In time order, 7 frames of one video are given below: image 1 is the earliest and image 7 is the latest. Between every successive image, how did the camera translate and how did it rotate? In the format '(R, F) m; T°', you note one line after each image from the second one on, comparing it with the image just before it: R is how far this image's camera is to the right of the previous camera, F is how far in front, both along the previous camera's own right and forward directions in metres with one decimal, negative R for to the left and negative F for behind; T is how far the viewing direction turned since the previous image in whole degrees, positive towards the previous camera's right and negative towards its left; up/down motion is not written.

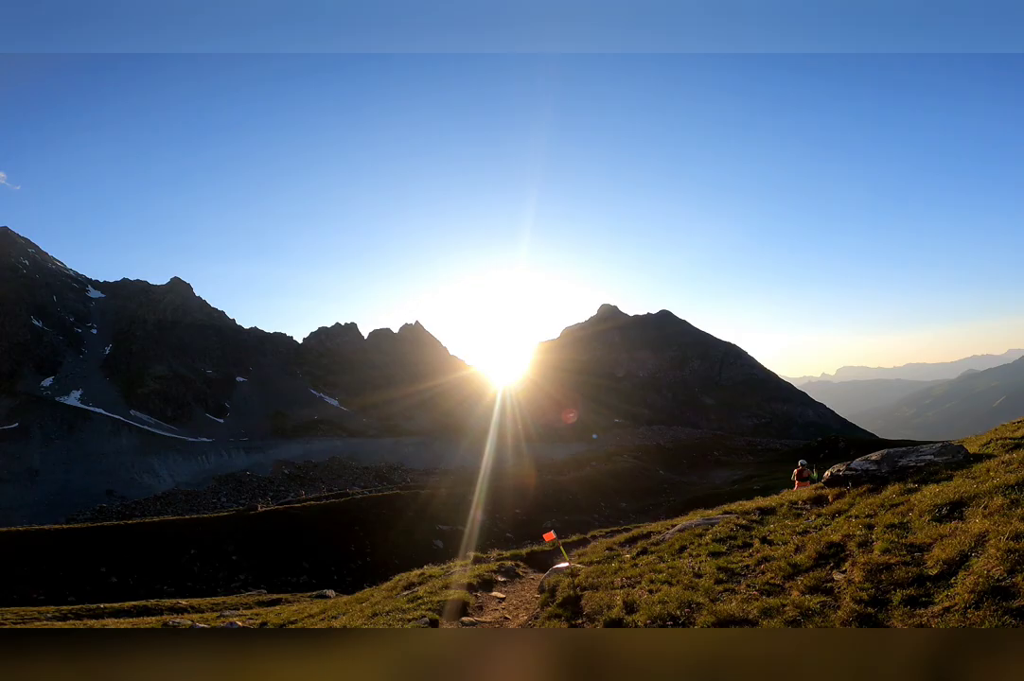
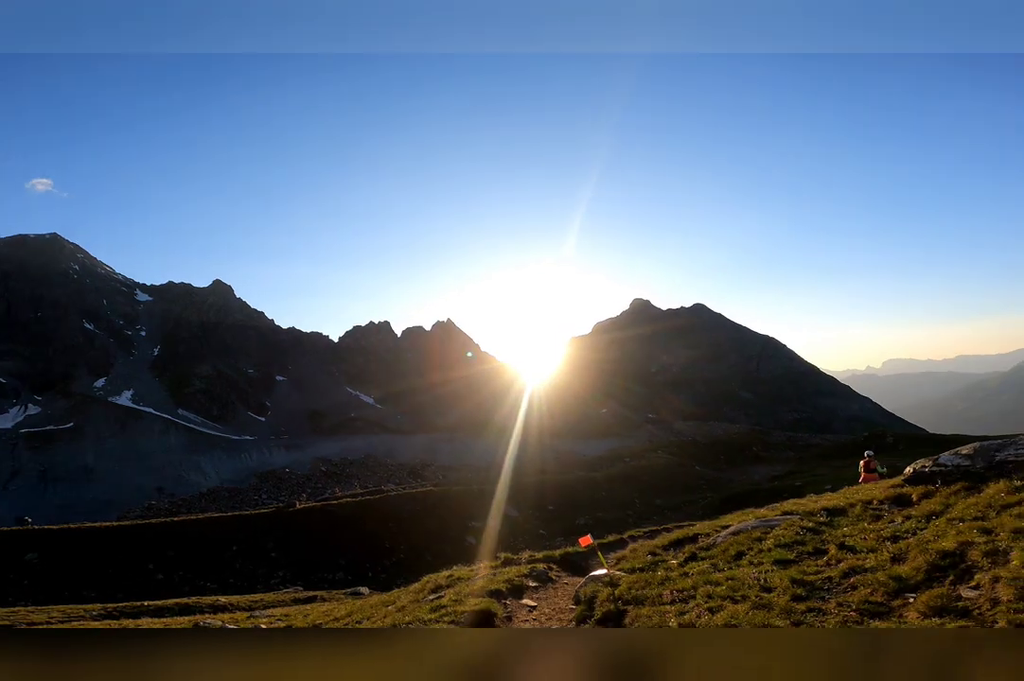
(+0.2, -0.1) m; -3°
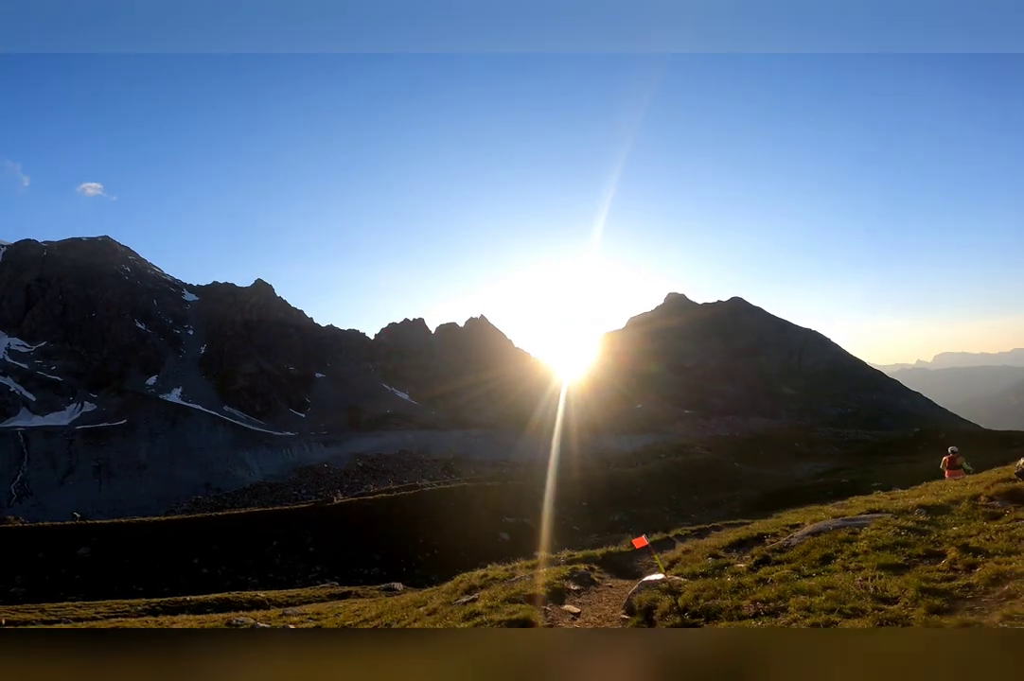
(+0.2, 0.0) m; -3°
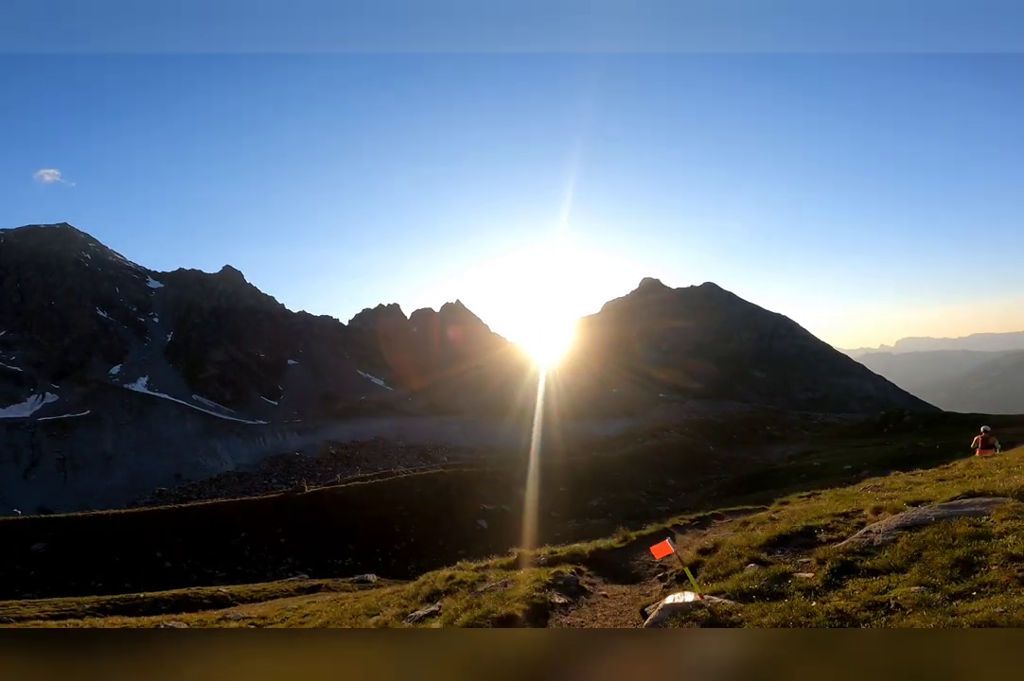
(0.0, +0.7) m; +2°
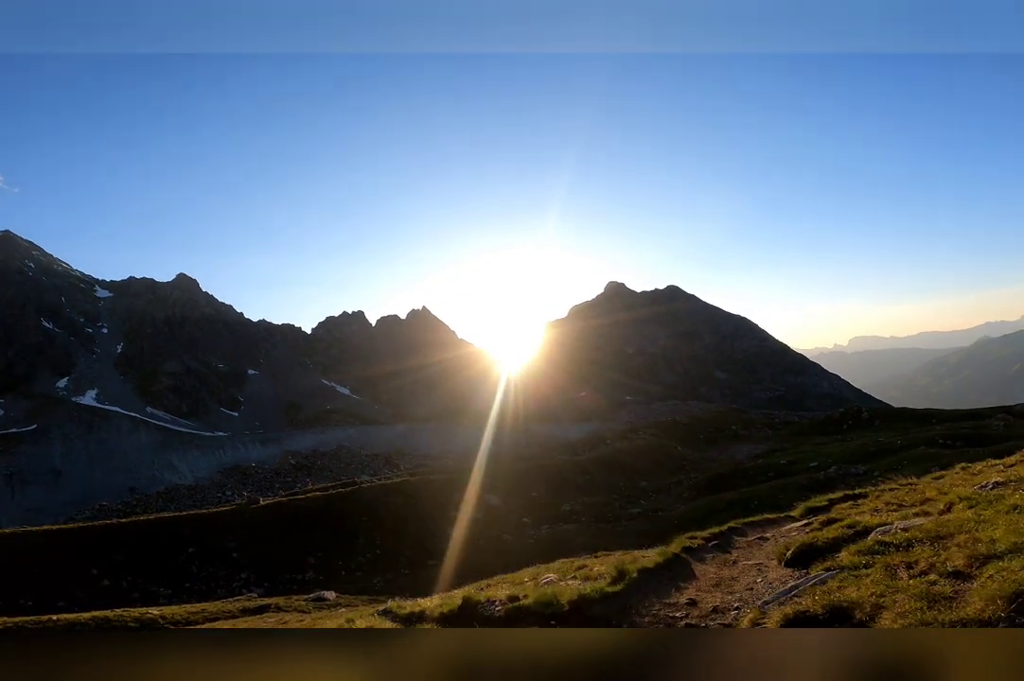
(0.0, +1.2) m; +3°
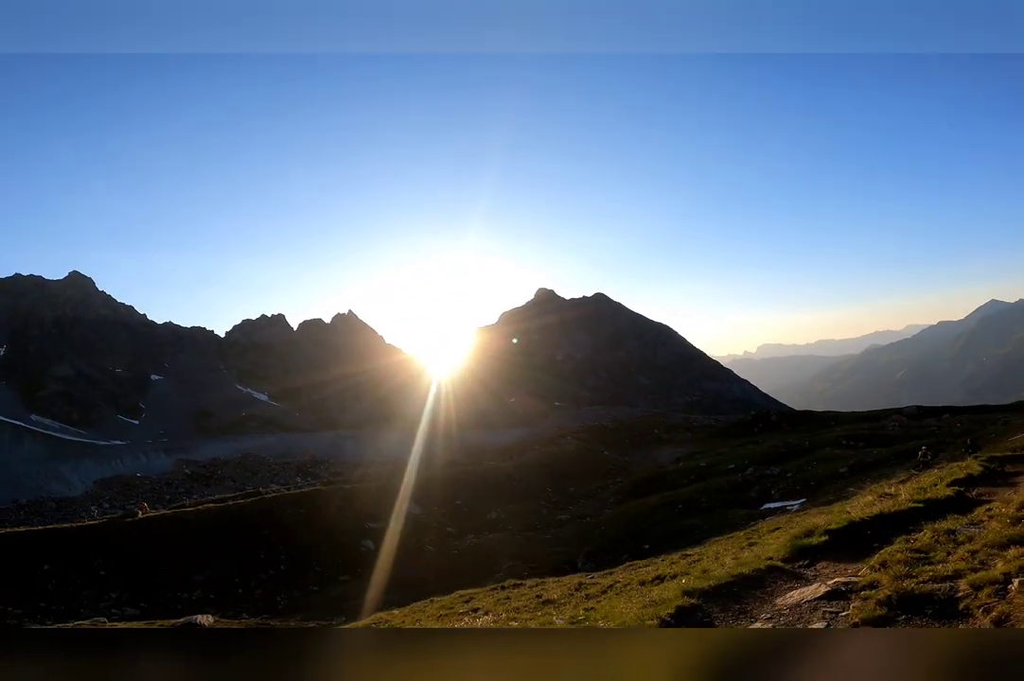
(+0.4, +2.1) m; +7°
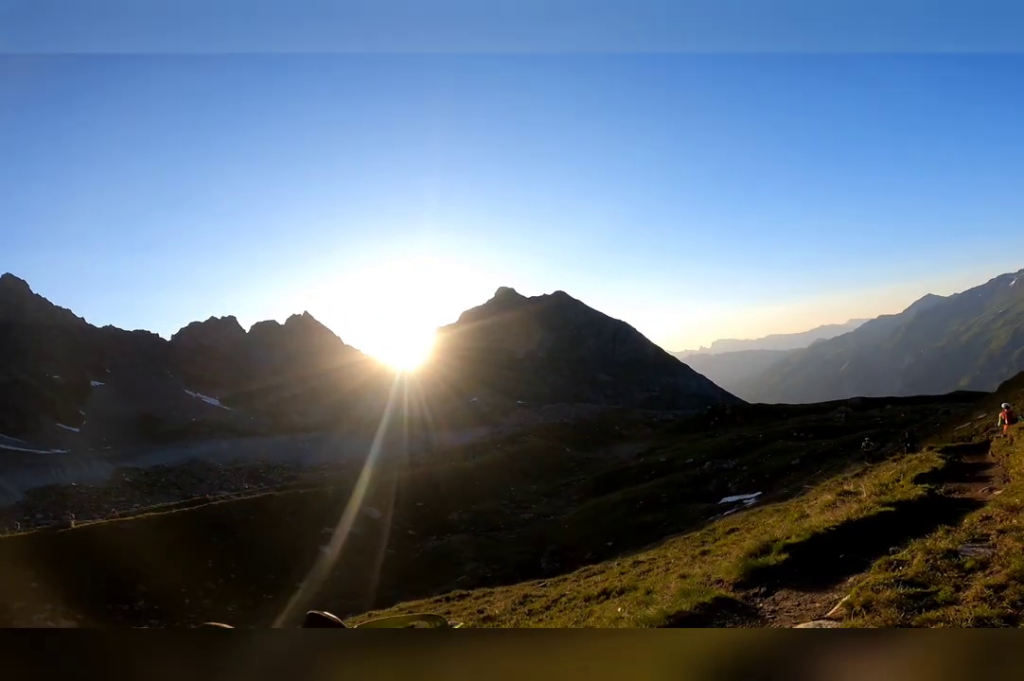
(+0.1, +0.9) m; +4°
